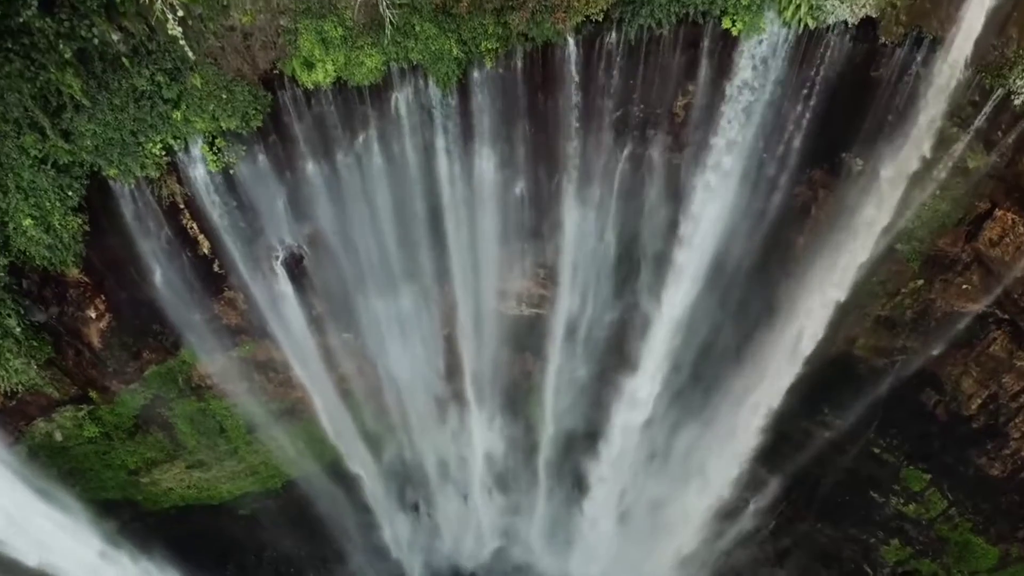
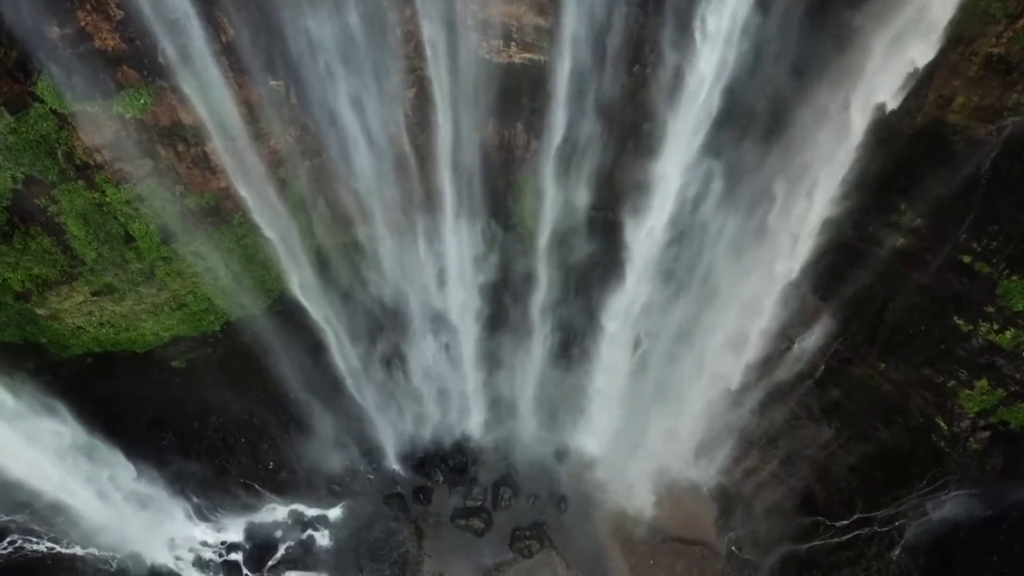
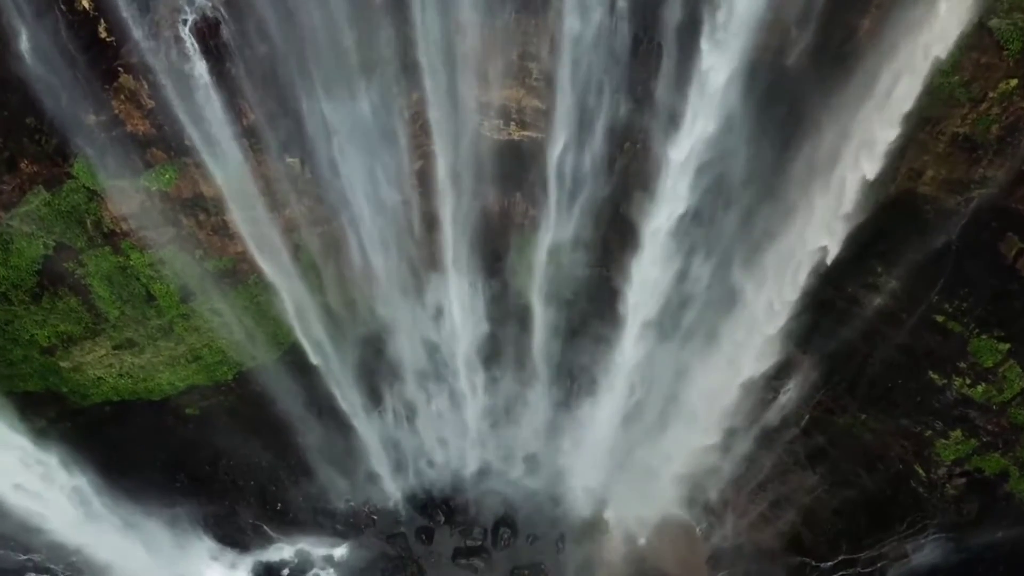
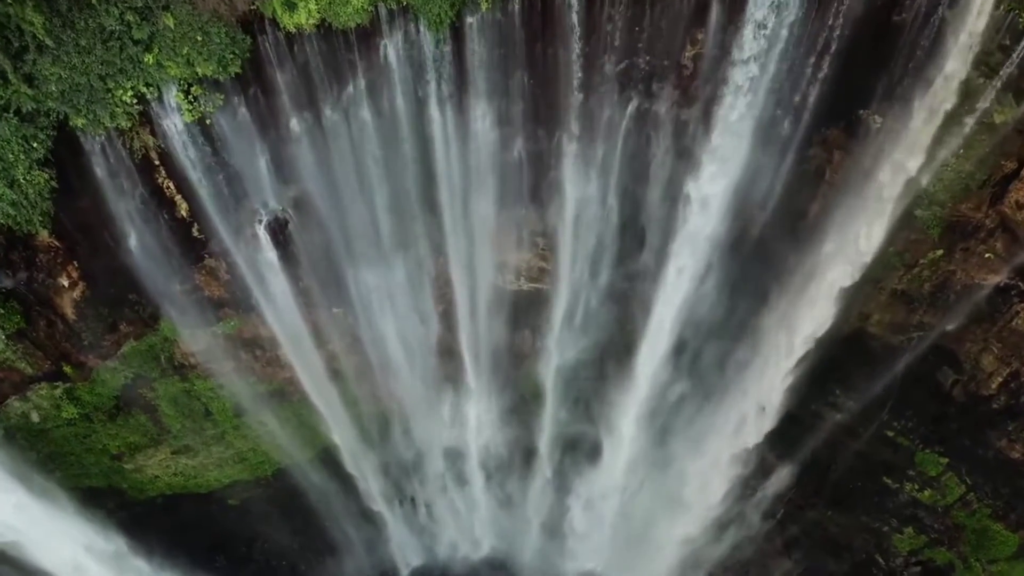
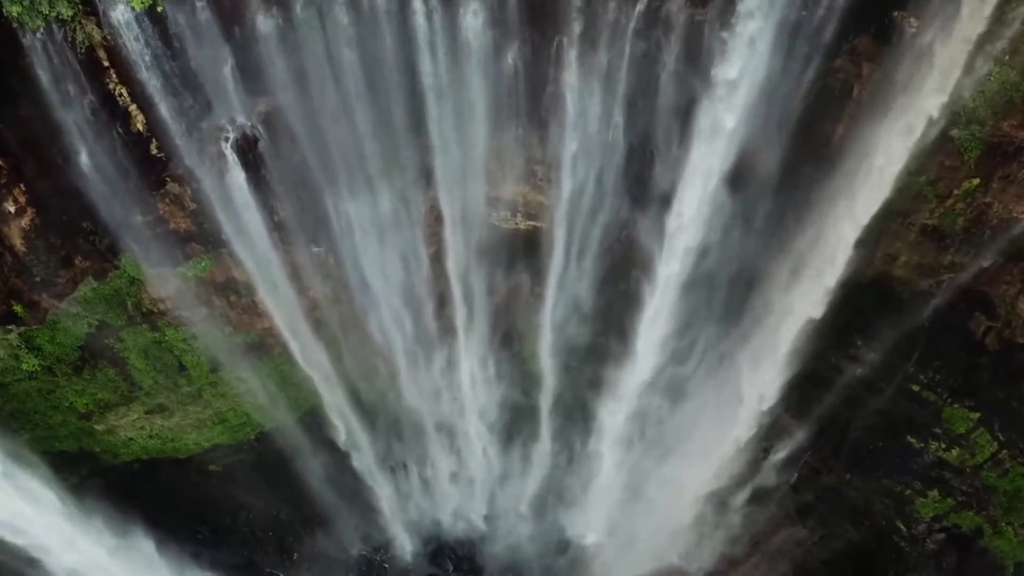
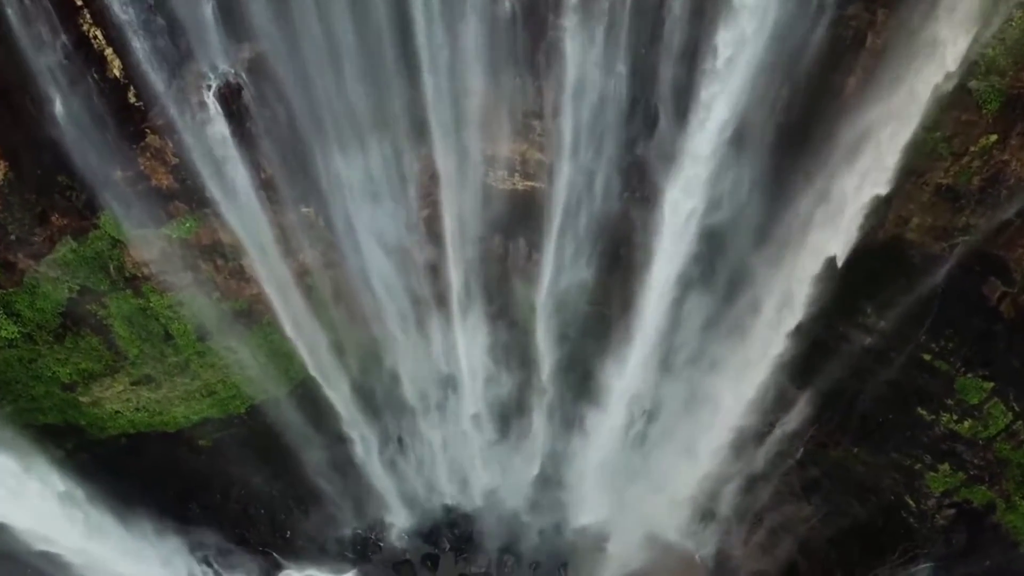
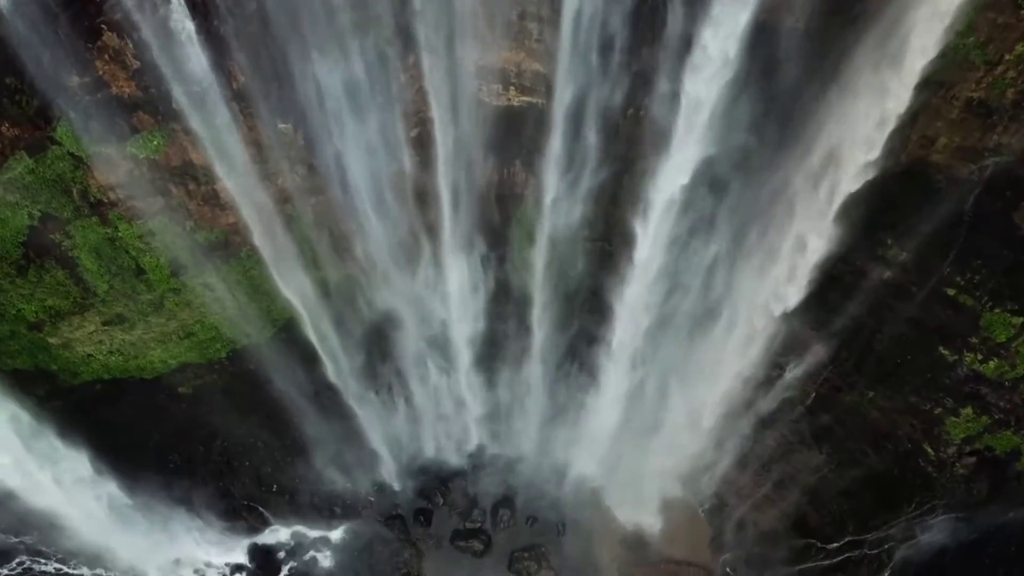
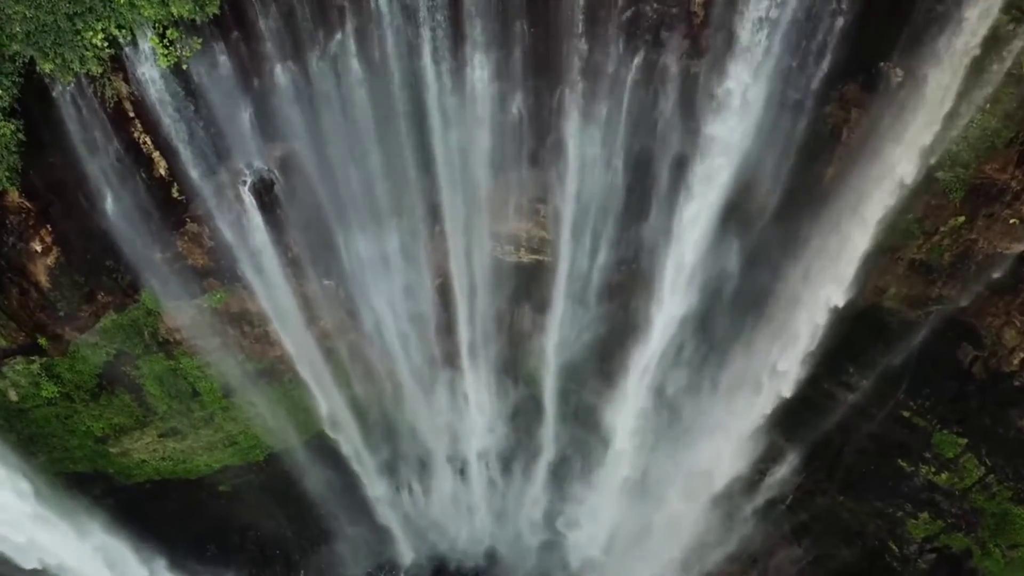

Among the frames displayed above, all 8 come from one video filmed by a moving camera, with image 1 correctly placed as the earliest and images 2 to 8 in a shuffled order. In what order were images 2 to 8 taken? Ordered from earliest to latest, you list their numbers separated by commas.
4, 8, 5, 6, 3, 7, 2
